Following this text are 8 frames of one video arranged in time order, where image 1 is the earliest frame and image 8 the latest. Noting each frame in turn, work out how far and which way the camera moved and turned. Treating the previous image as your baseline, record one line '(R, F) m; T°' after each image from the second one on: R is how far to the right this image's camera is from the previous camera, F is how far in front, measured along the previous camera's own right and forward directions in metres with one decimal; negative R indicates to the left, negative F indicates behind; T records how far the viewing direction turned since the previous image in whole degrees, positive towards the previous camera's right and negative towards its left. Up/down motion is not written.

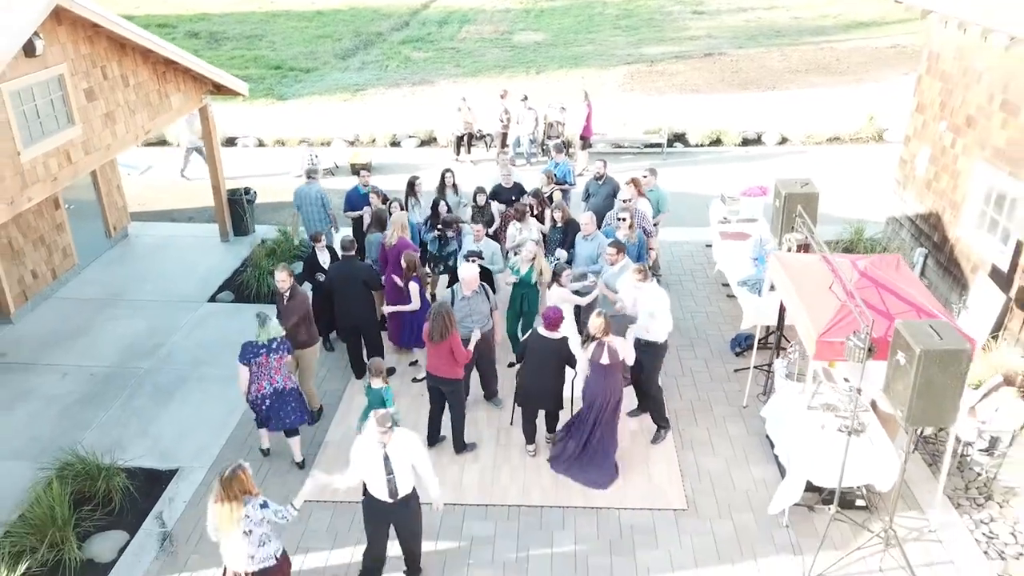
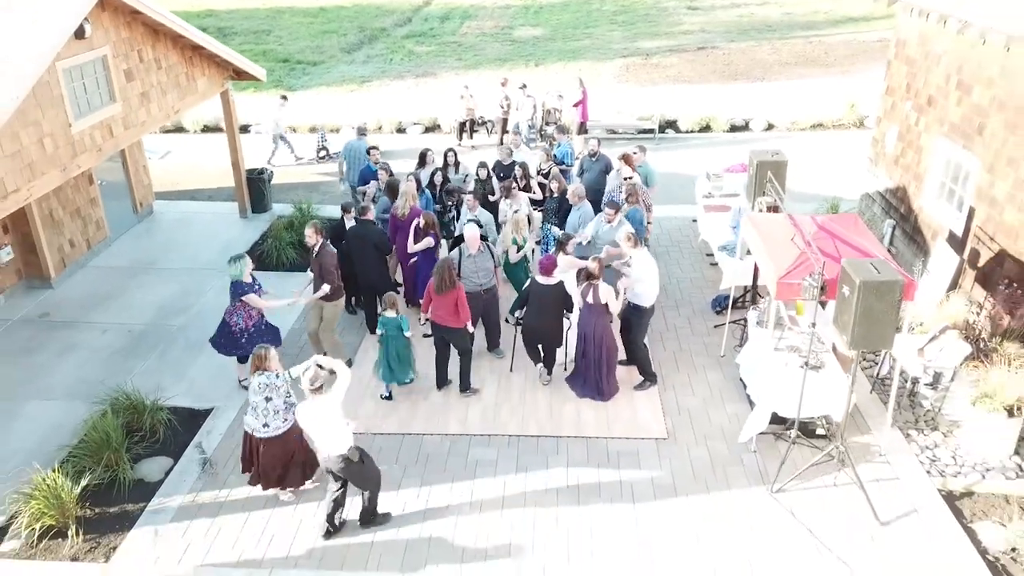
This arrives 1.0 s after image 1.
(0.0, -0.7) m; 0°
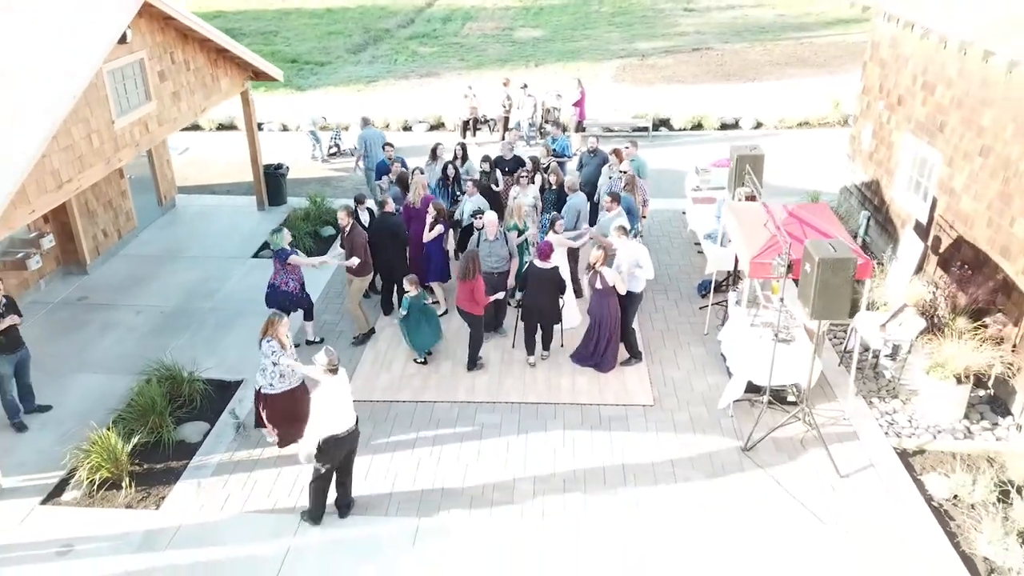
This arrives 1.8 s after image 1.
(0.0, -0.7) m; 0°
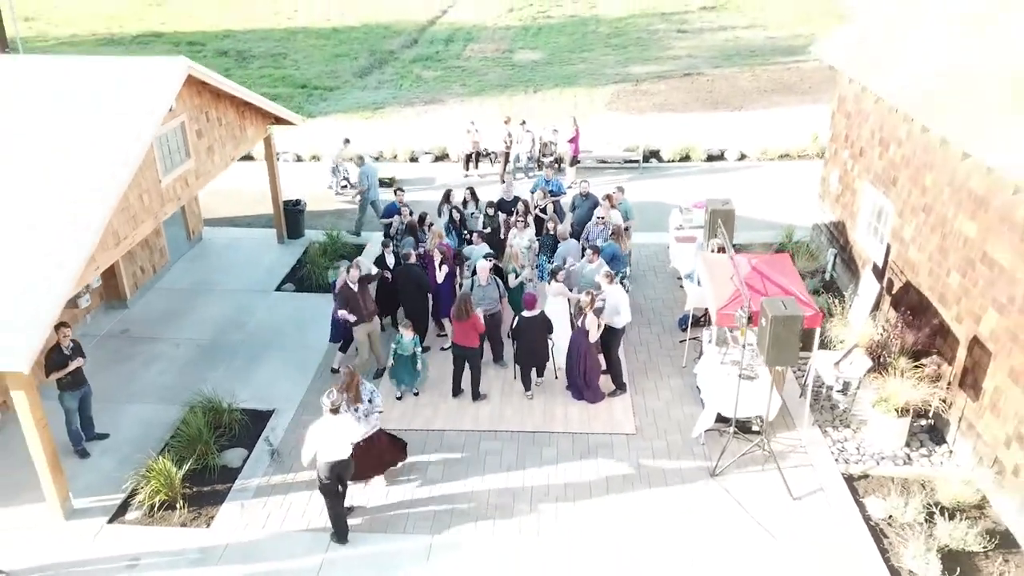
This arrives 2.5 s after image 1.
(0.0, -1.0) m; 0°
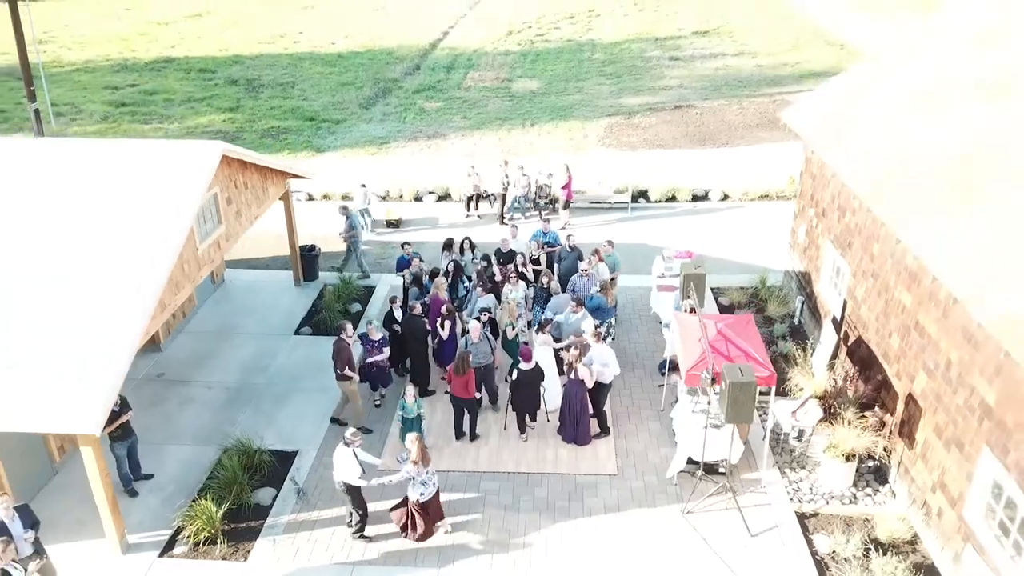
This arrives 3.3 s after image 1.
(0.0, -1.1) m; 0°
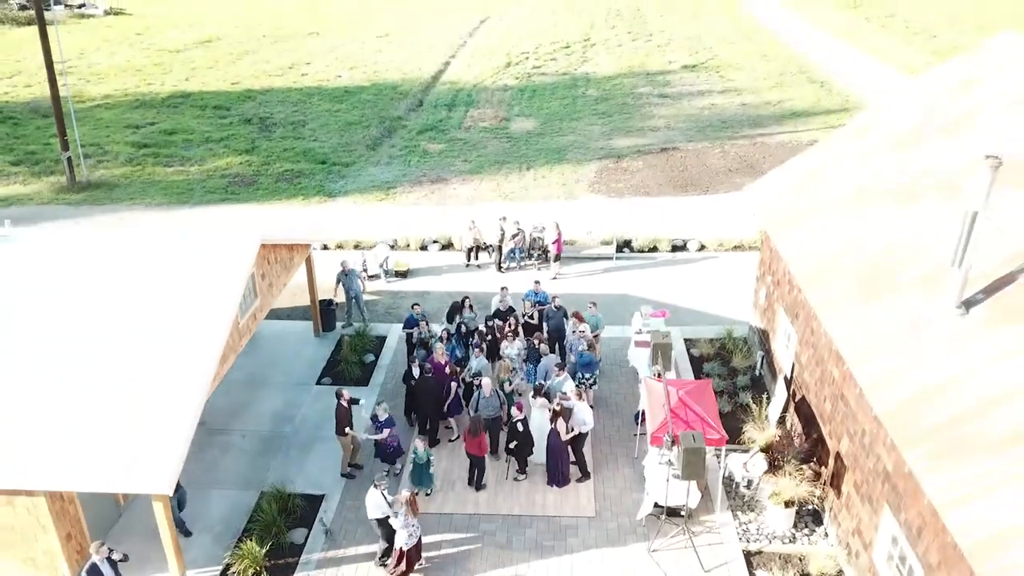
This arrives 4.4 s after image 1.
(0.0, -1.7) m; 0°
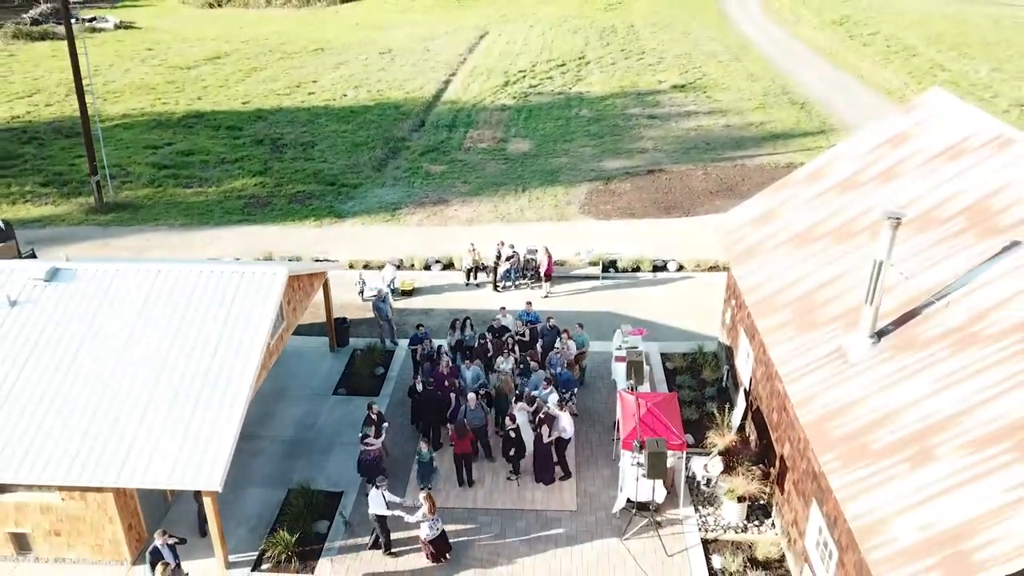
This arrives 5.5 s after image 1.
(+0.1, -1.8) m; 0°
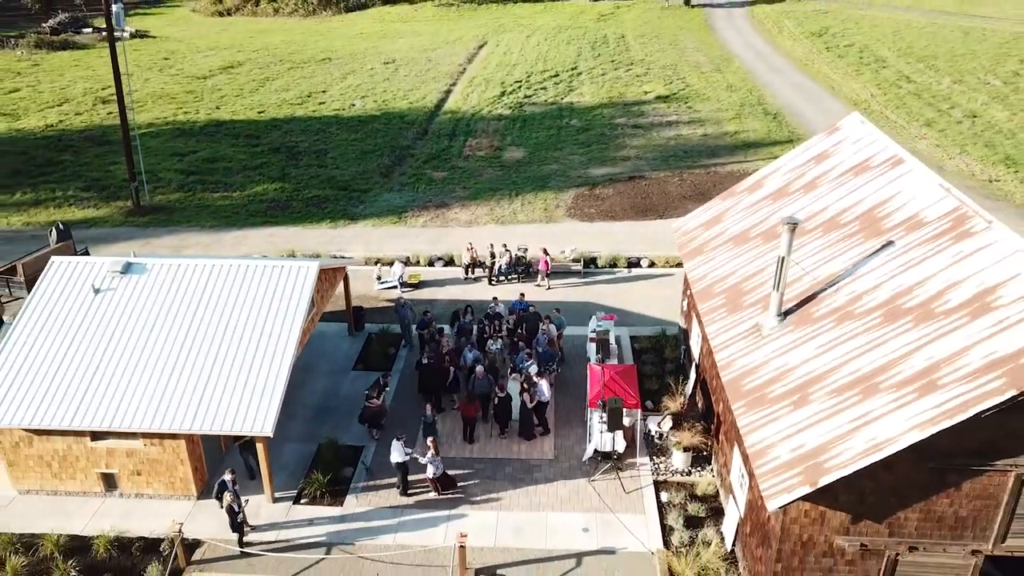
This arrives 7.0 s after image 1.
(+0.1, -3.0) m; 0°
